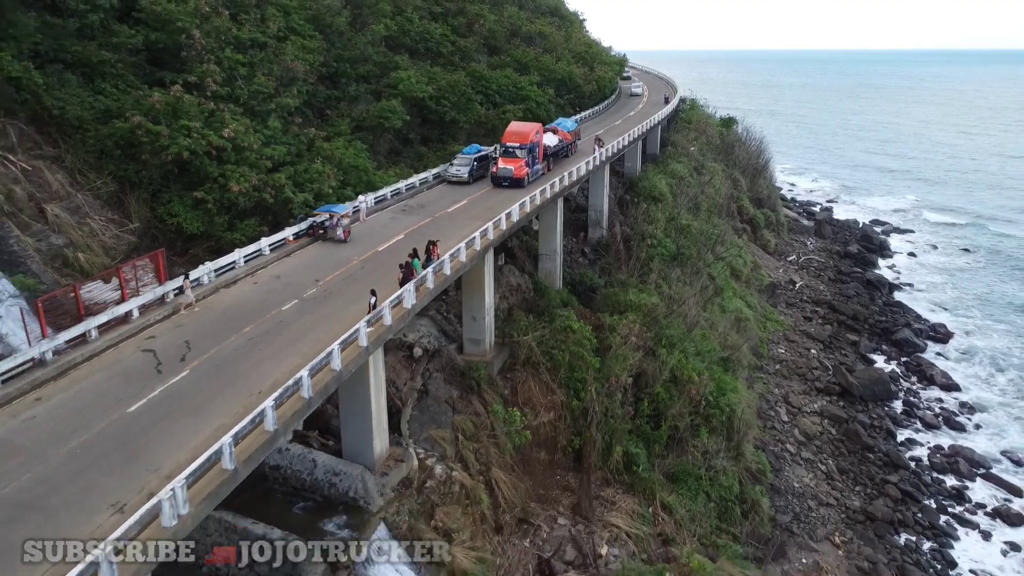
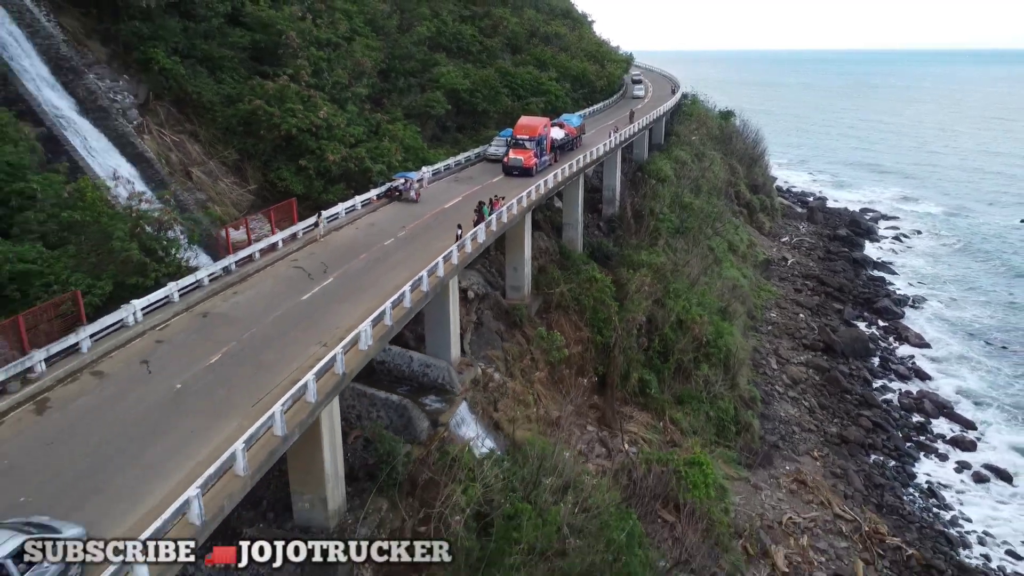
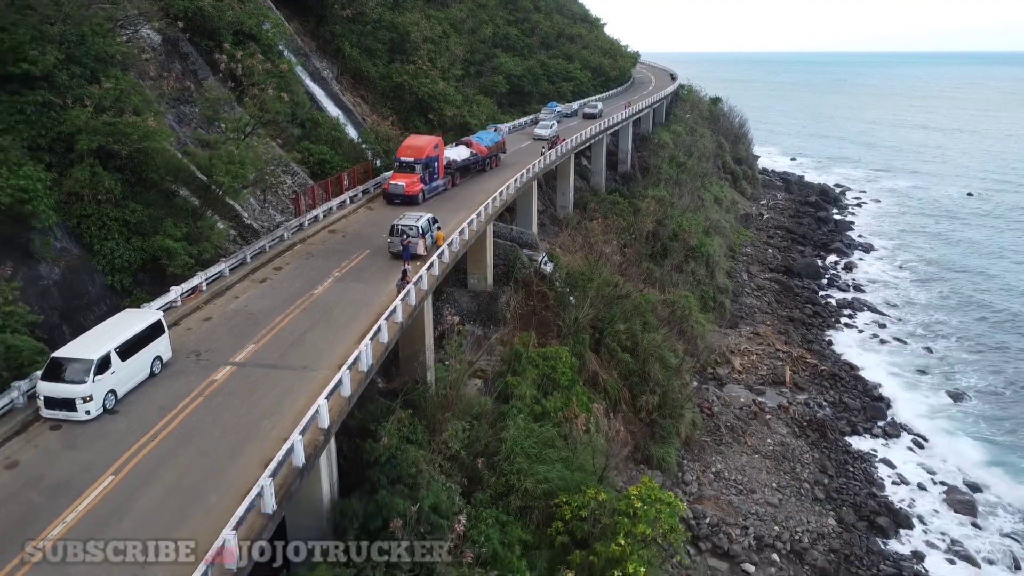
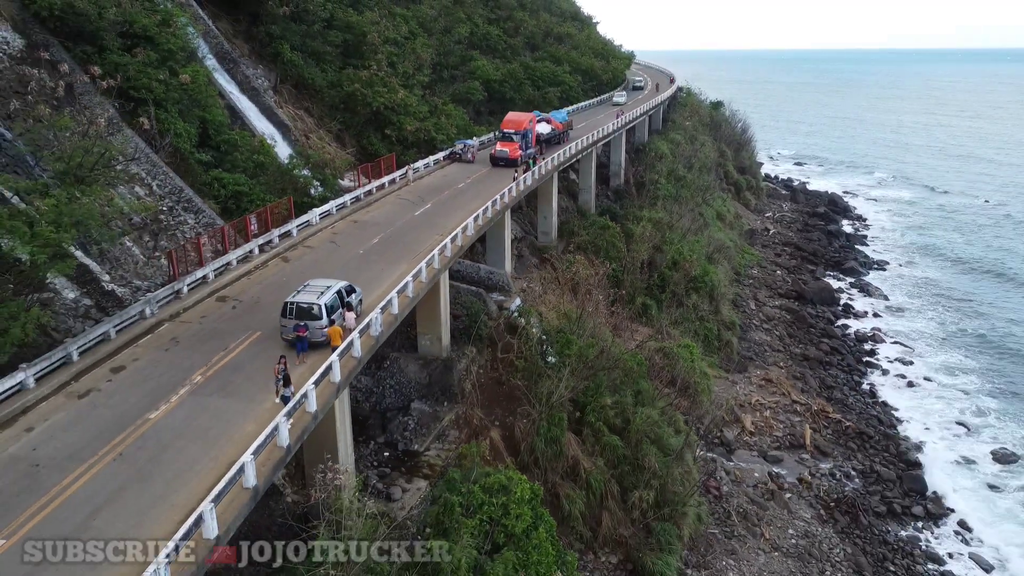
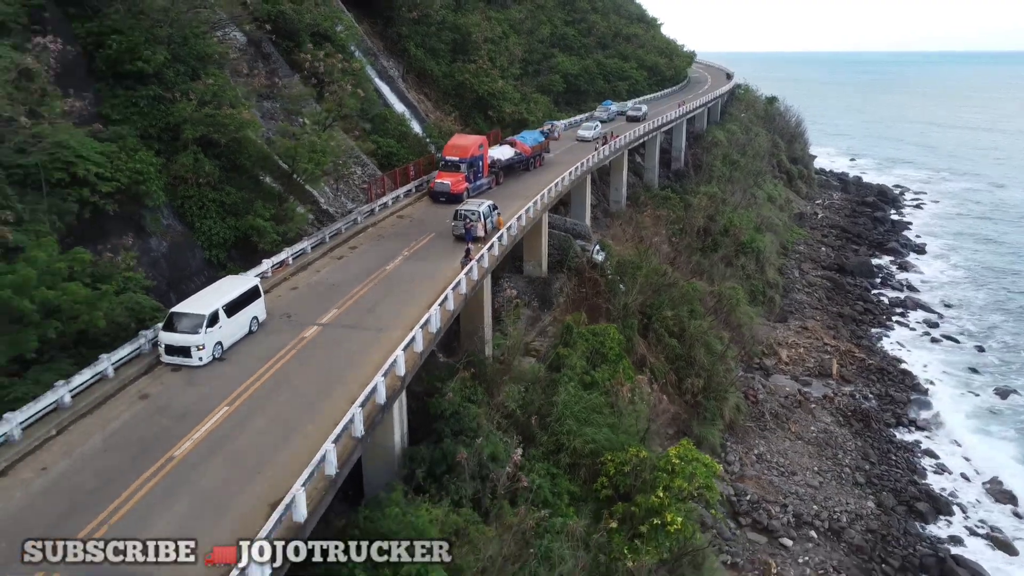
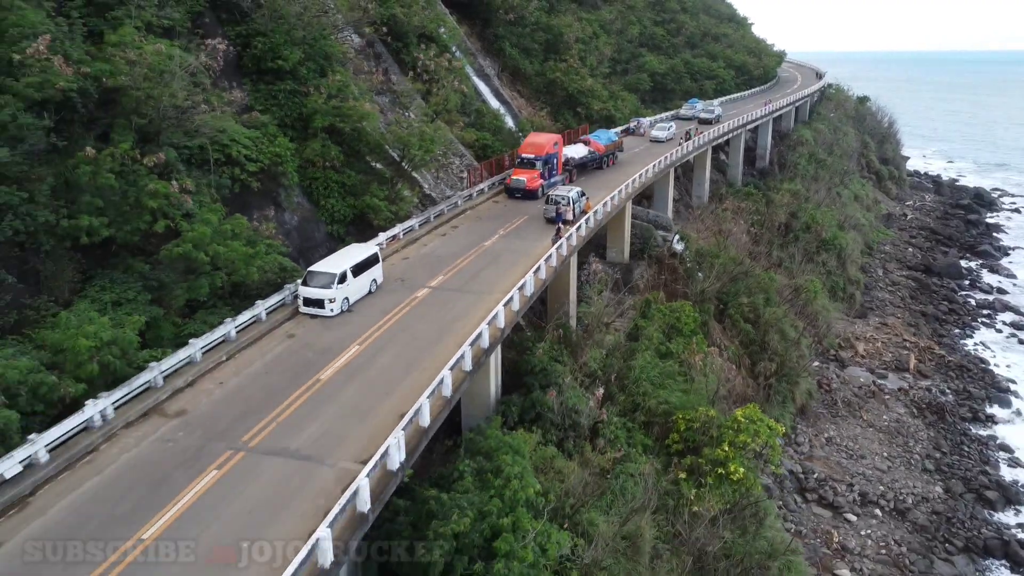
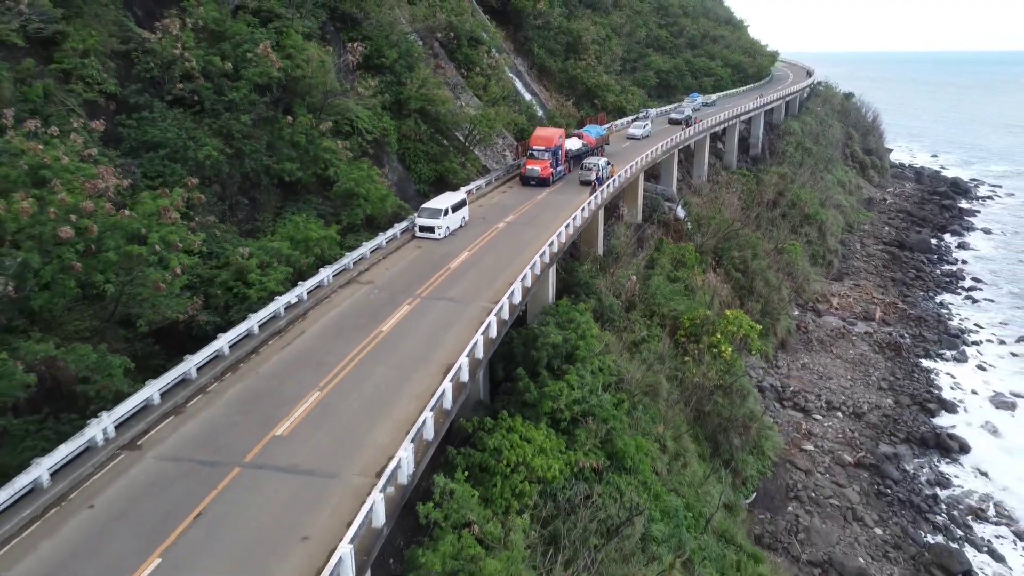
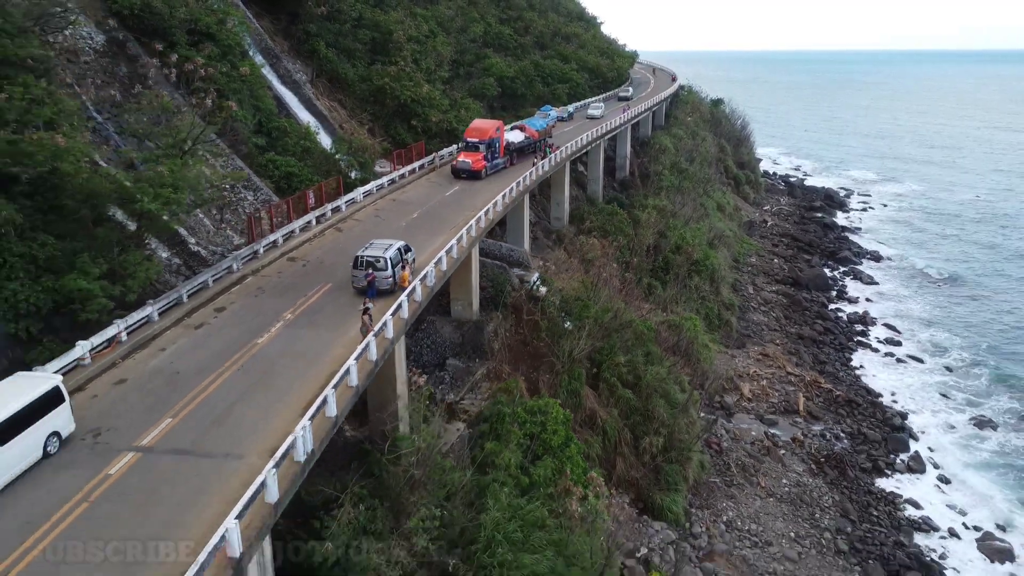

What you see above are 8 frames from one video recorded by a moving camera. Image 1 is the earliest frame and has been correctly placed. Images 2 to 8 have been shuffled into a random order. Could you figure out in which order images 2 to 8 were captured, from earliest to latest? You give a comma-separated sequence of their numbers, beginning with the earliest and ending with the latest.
2, 4, 8, 3, 5, 6, 7
